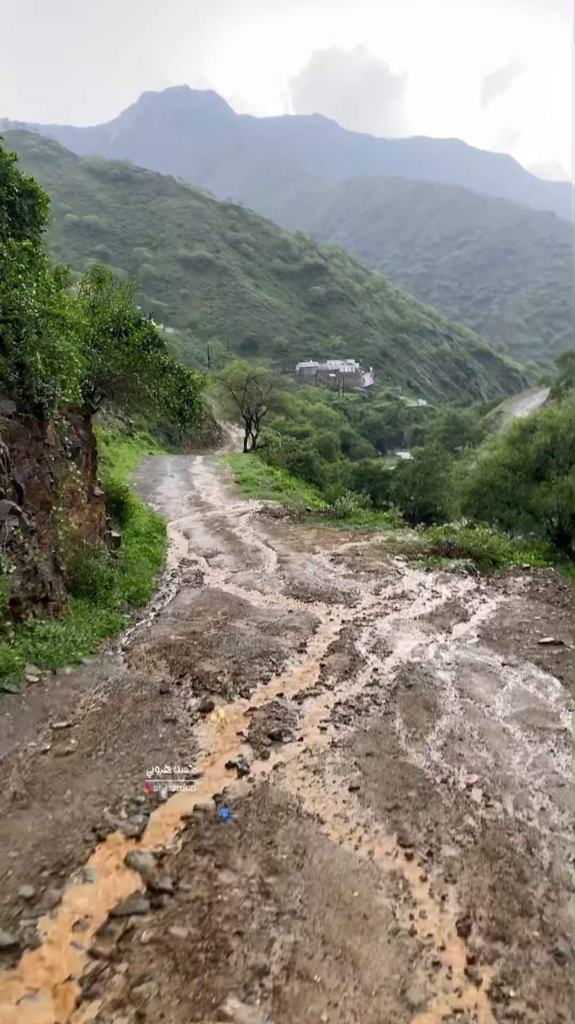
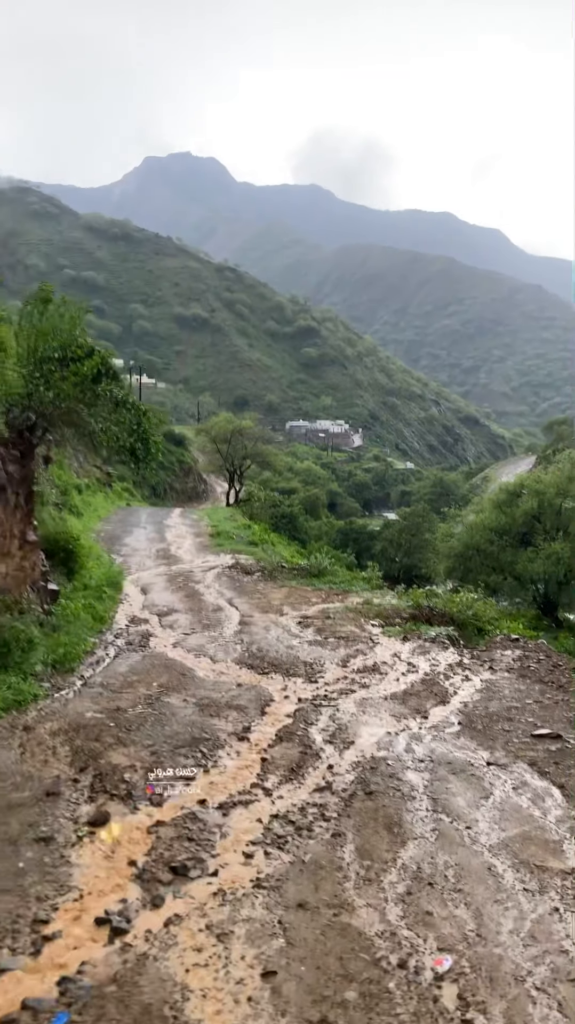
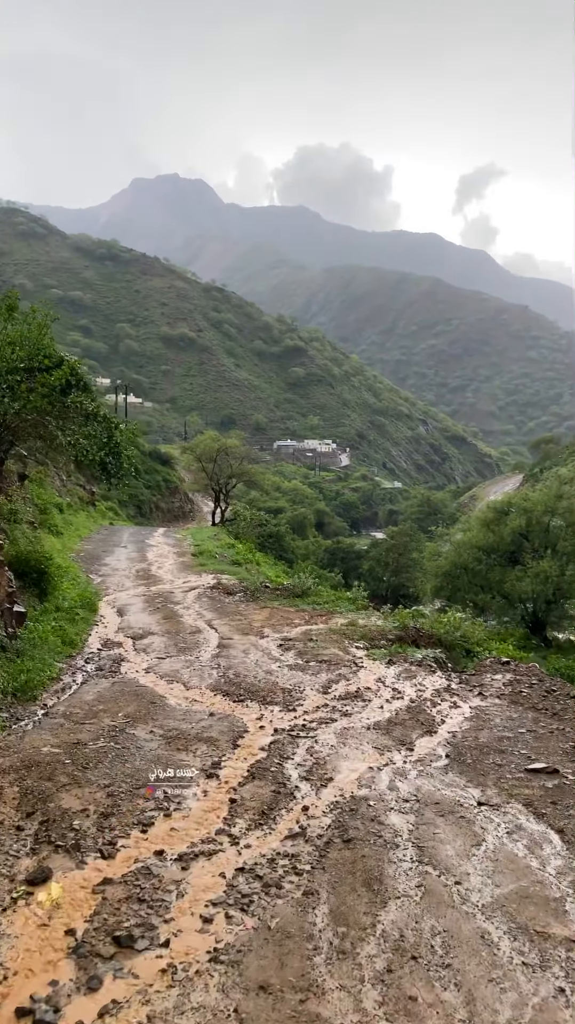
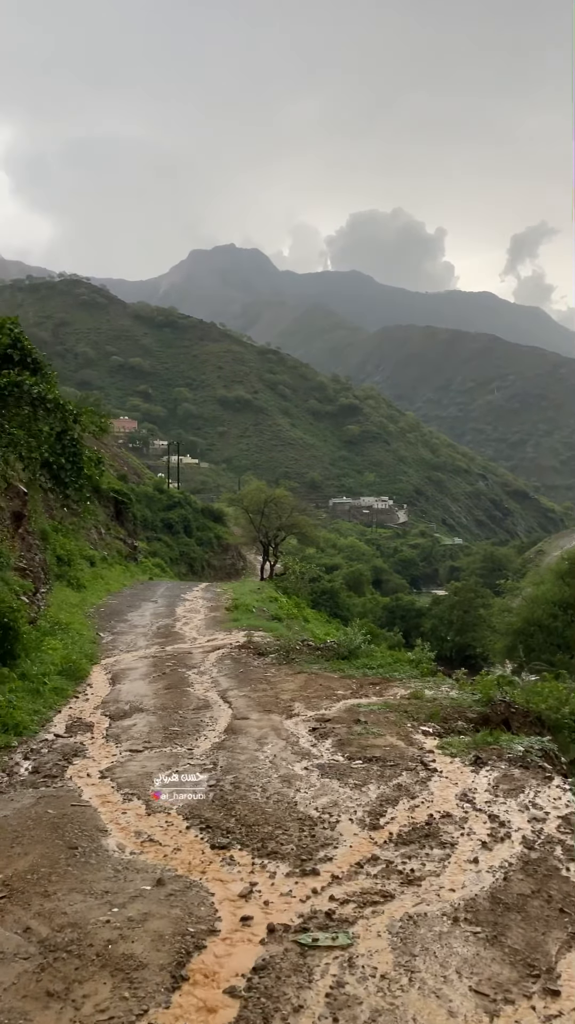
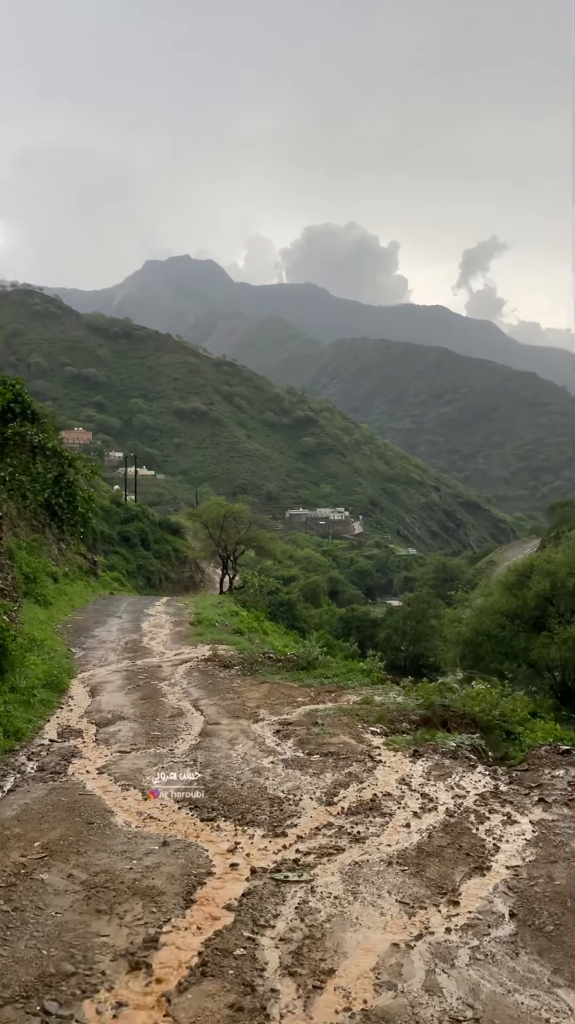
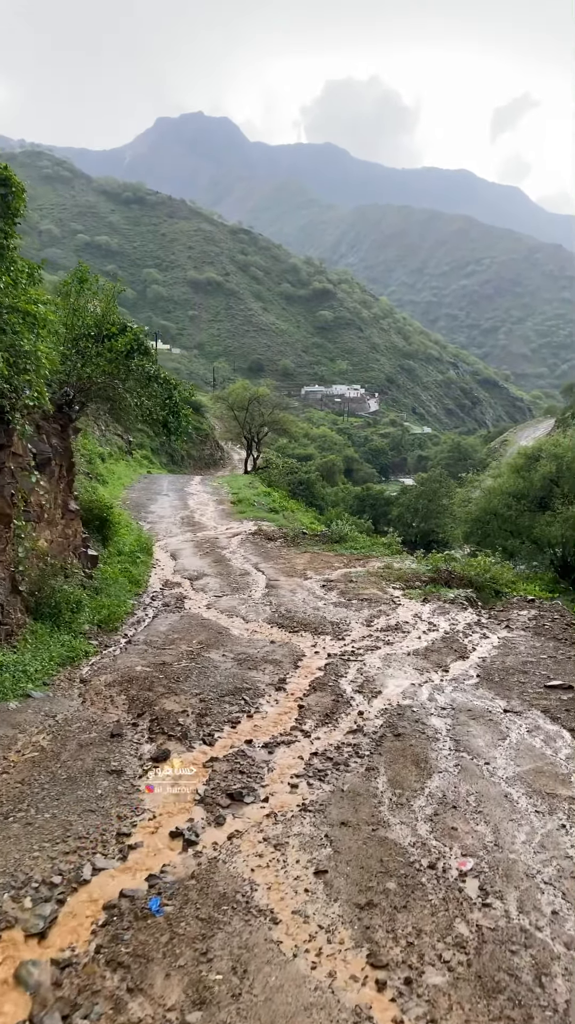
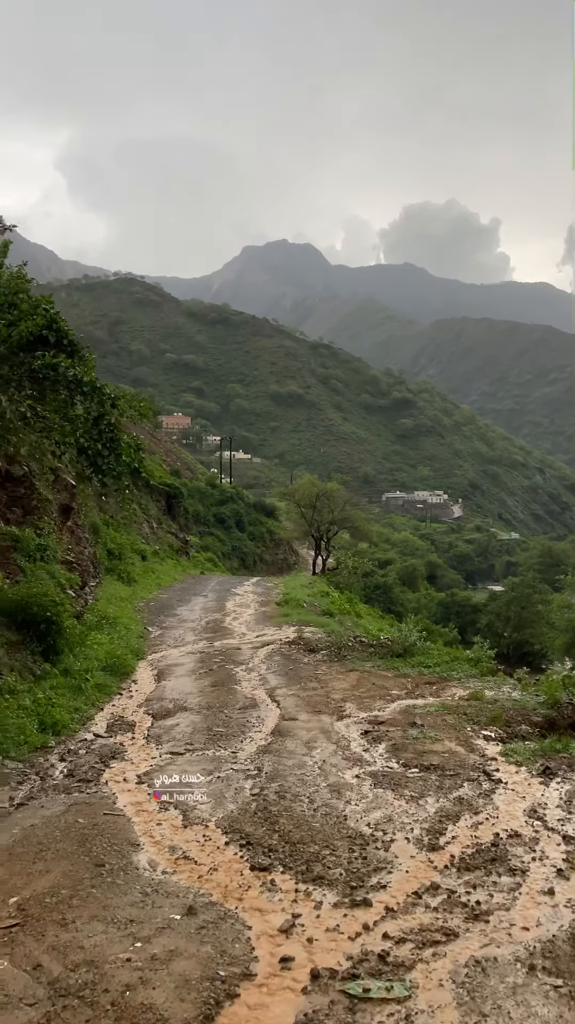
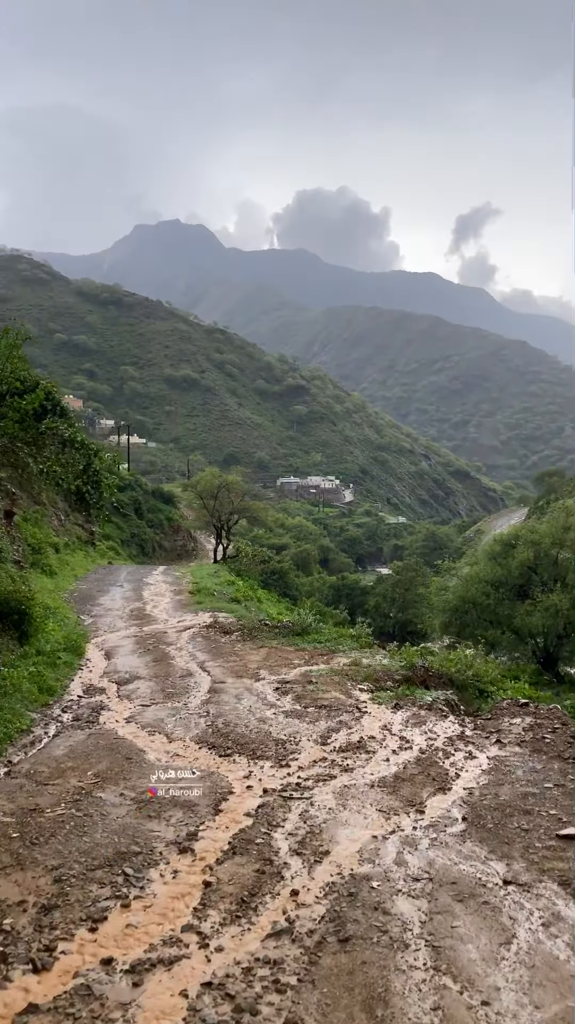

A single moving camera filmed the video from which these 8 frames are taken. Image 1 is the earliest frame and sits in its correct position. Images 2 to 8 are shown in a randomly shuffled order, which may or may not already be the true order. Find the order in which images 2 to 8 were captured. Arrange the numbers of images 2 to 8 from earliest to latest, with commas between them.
6, 2, 3, 8, 5, 4, 7
